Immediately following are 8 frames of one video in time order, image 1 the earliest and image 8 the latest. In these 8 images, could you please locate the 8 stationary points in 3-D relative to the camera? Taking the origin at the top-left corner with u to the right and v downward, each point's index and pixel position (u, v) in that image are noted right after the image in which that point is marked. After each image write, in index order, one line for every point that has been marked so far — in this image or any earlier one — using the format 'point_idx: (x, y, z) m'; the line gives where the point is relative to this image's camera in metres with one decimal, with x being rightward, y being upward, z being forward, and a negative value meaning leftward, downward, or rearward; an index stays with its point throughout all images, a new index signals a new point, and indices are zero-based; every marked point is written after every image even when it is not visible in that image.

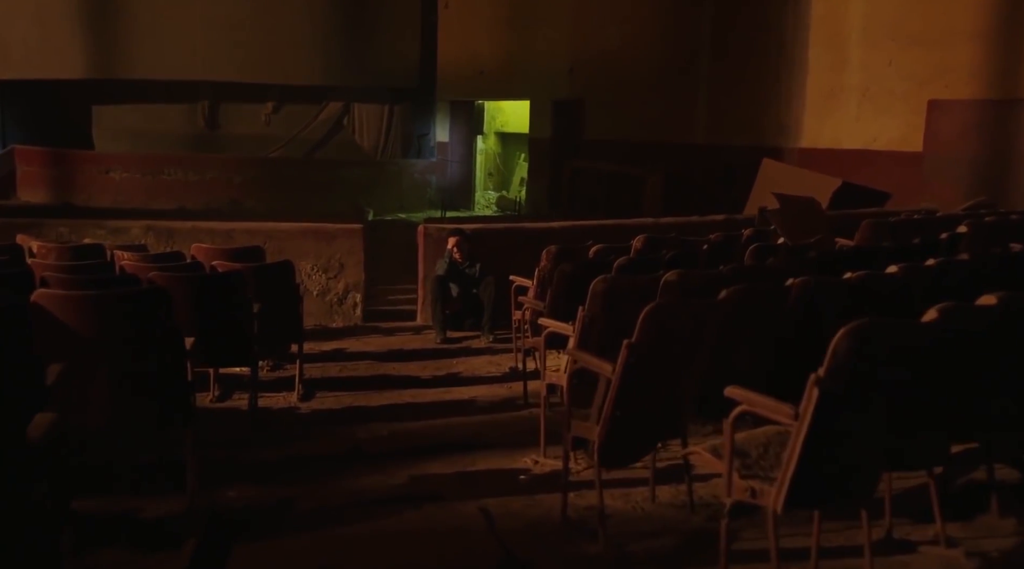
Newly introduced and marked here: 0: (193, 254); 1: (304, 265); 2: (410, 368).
0: (-1.9, +0.2, +4.7) m
1: (-1.5, +0.1, +5.8) m
2: (-0.6, -0.5, +4.7) m
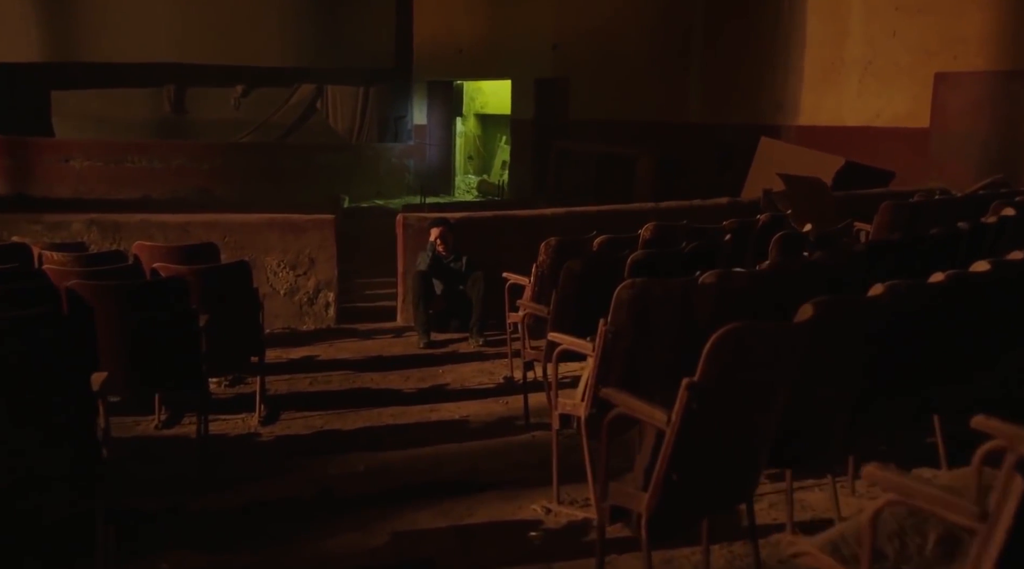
0: (-1.9, +0.2, +4.0) m
1: (-1.5, +0.1, +5.2) m
2: (-0.6, -0.5, +4.1) m
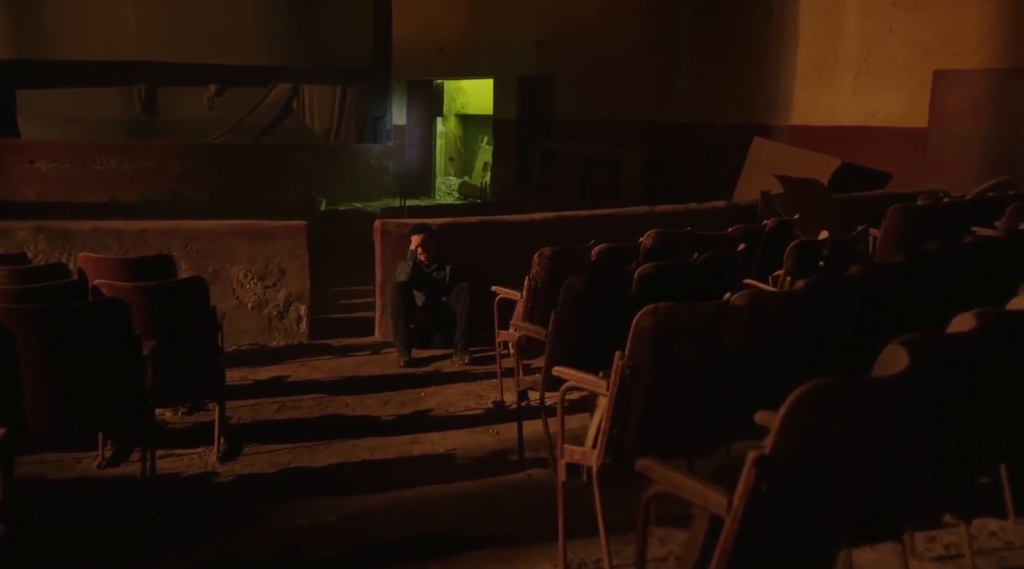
0: (-1.9, +0.1, +3.6) m
1: (-1.6, +0.1, +4.8) m
2: (-0.7, -0.6, +3.7) m
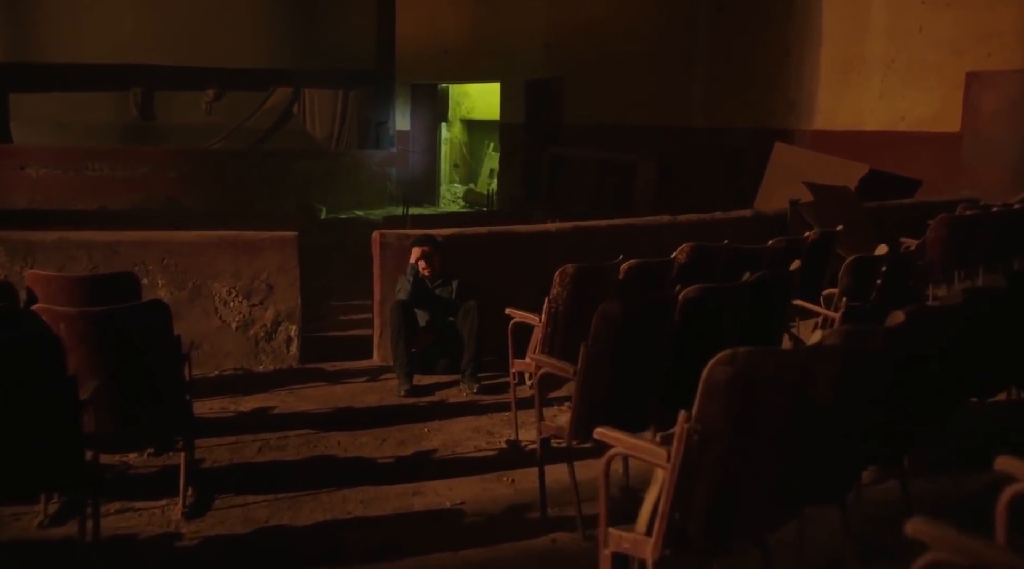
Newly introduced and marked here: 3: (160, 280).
0: (-1.9, 0.0, +3.1) m
1: (-1.5, 0.0, +4.3) m
2: (-0.6, -0.6, +3.3) m
3: (-1.8, 0.0, +4.2) m
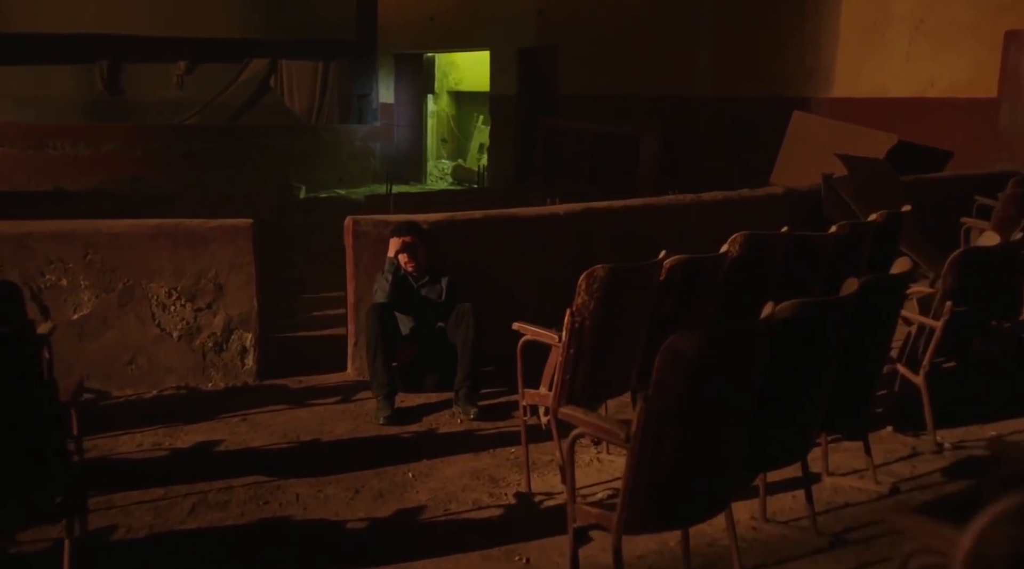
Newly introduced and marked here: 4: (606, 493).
0: (-1.8, 0.0, +2.4) m
1: (-1.5, 0.0, +3.5) m
2: (-0.6, -0.7, +2.5) m
3: (-1.8, 0.0, +3.4) m
4: (+0.3, -0.6, +2.5) m
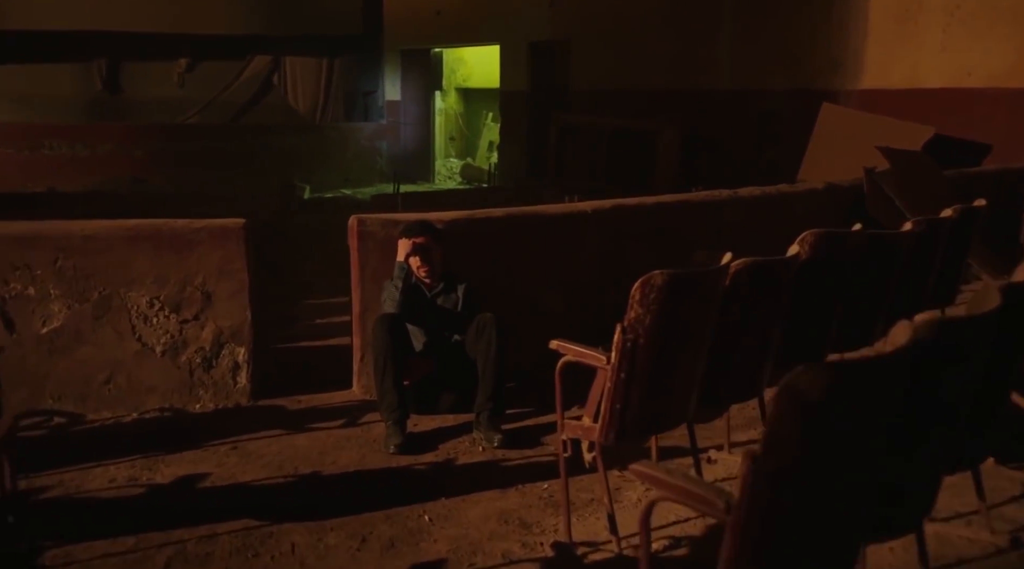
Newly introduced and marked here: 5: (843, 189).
0: (-1.8, -0.1, +2.0) m
1: (-1.4, -0.1, +3.1) m
2: (-0.5, -0.7, +2.1) m
3: (-1.7, 0.0, +3.0) m
4: (+0.4, -0.7, +2.1) m
5: (+2.1, +0.6, +5.0) m
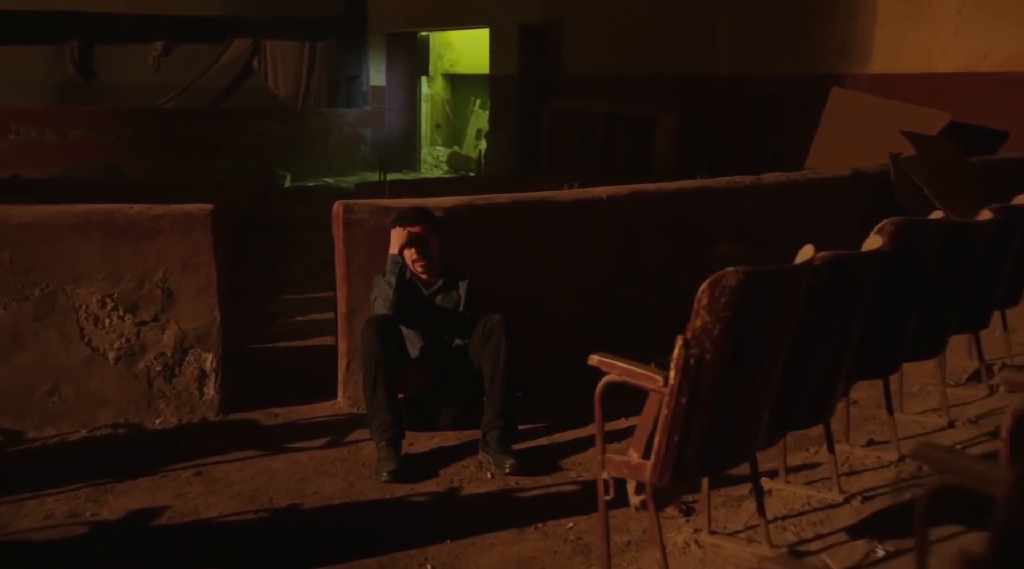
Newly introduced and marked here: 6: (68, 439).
0: (-1.7, -0.1, +1.5) m
1: (-1.4, 0.0, +2.7) m
2: (-0.4, -0.7, +1.7) m
3: (-1.7, 0.0, +2.6) m
4: (+0.4, -0.7, +1.7) m
5: (+2.1, +0.6, +4.7) m
6: (-1.5, -0.5, +2.7) m
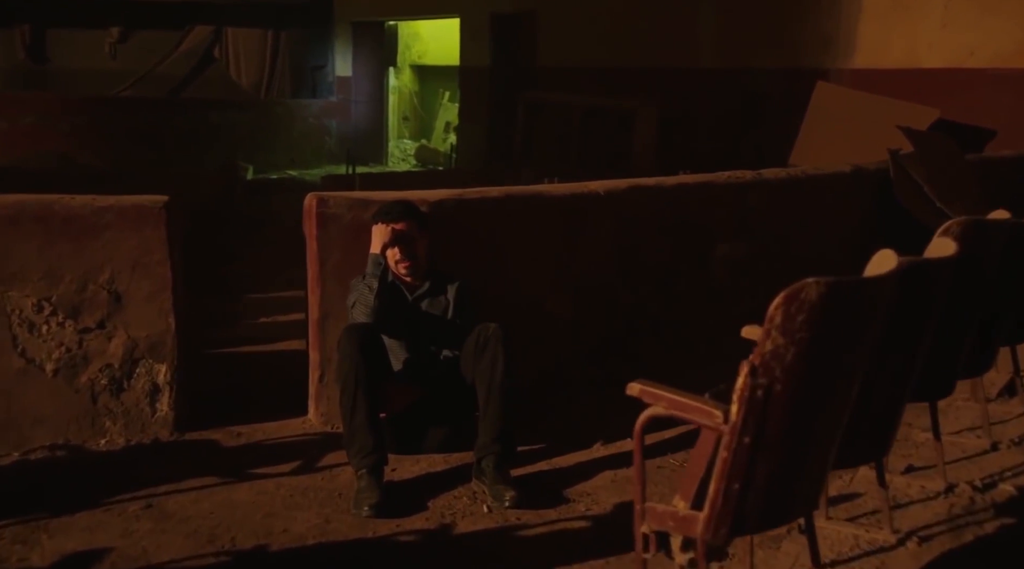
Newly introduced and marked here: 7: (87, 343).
0: (-1.7, -0.1, +1.2) m
1: (-1.4, 0.0, +2.3) m
2: (-0.4, -0.7, +1.4) m
3: (-1.7, 0.0, +2.2) m
4: (+0.5, -0.7, +1.4) m
5: (+2.0, +0.6, +4.5) m
6: (-1.5, -0.5, +2.3) m
7: (-1.2, -0.2, +2.4) m
